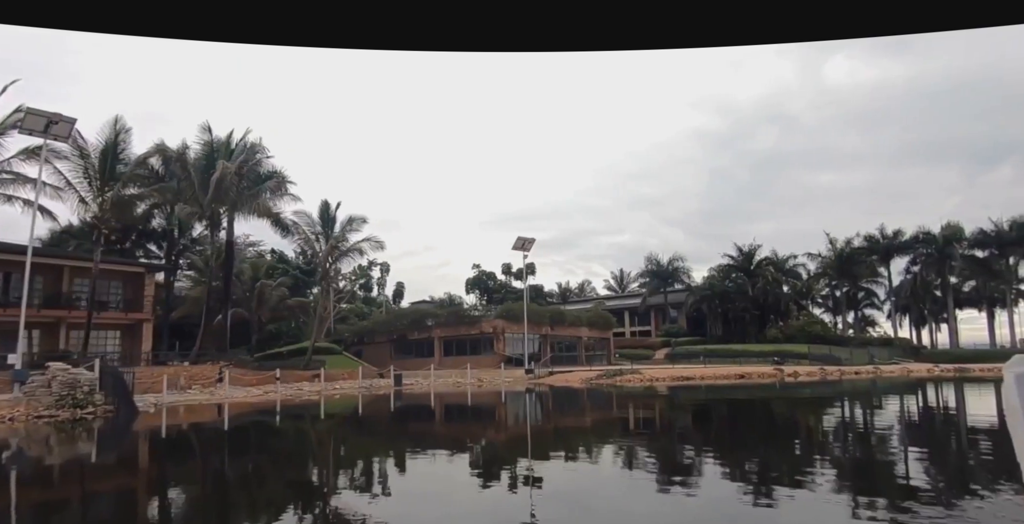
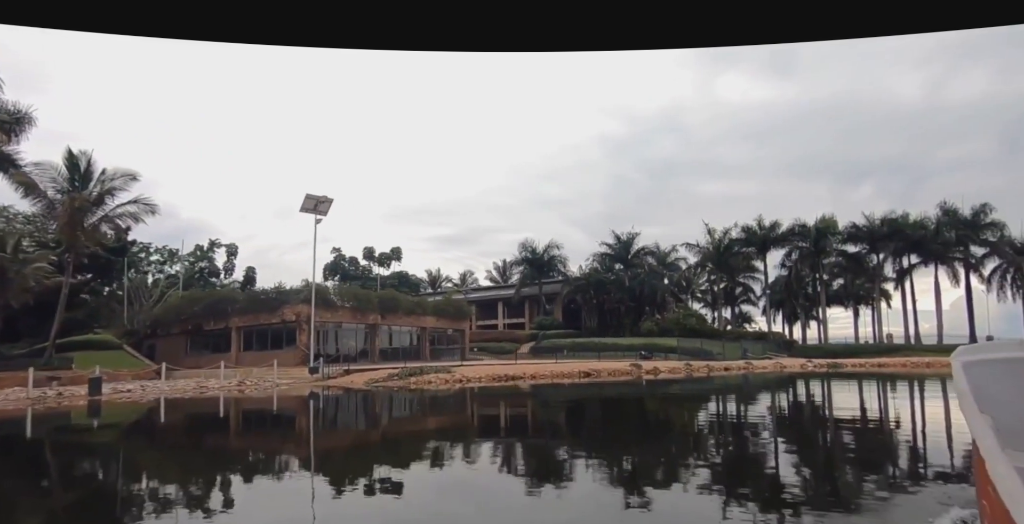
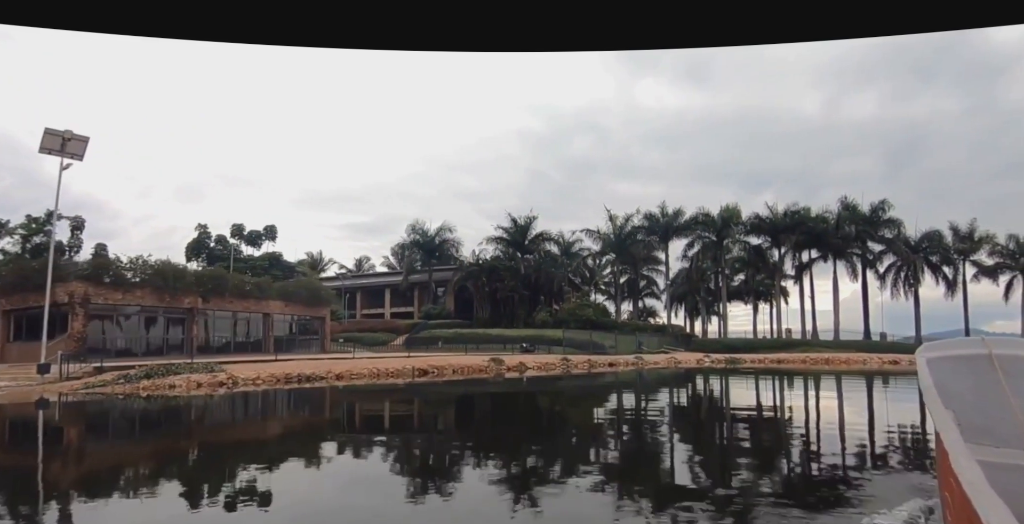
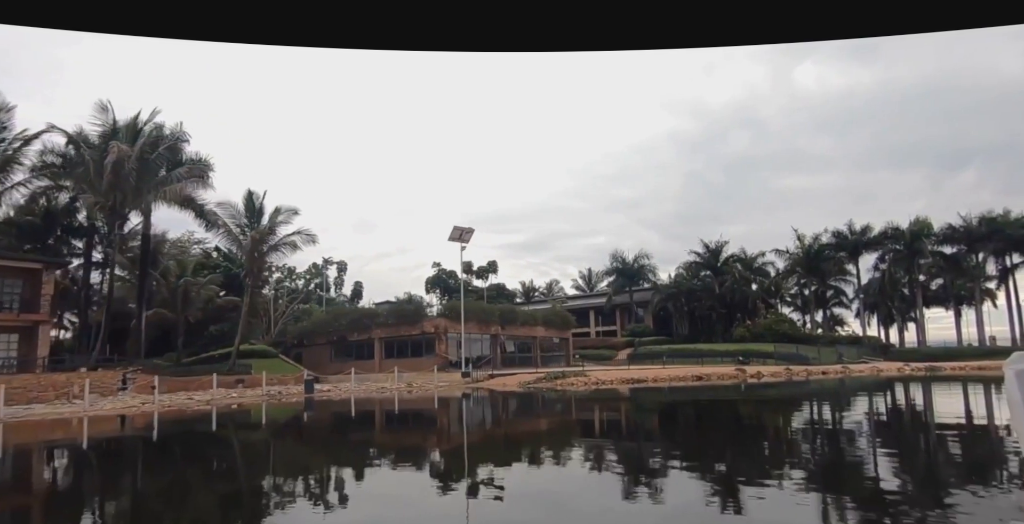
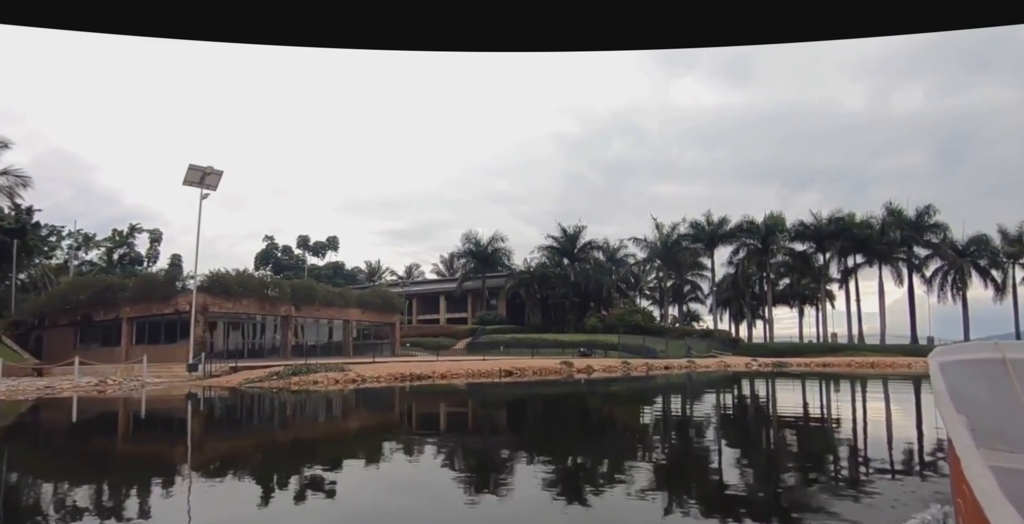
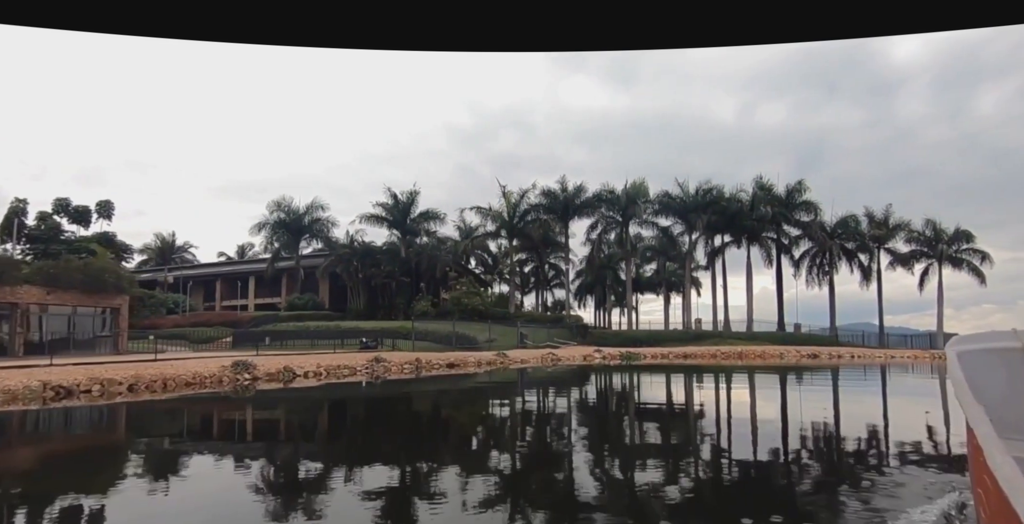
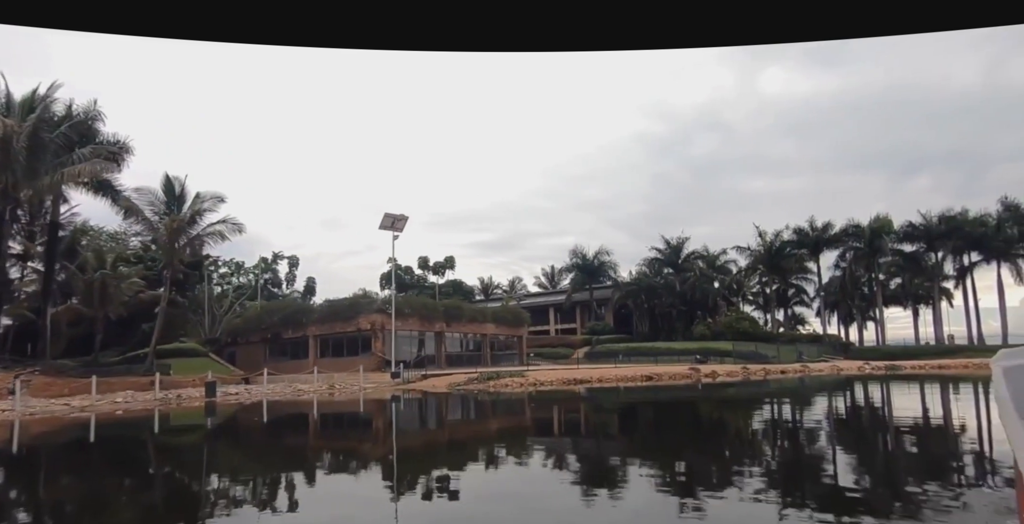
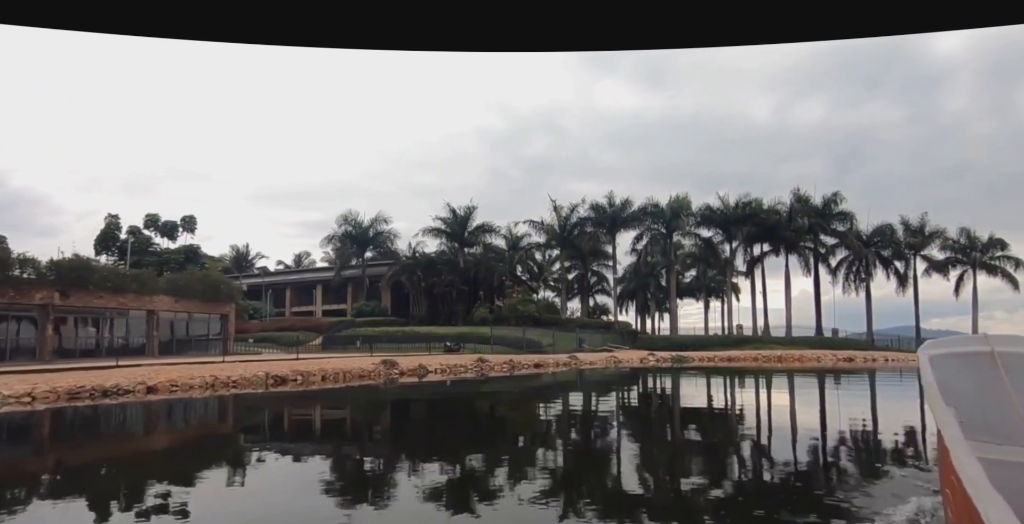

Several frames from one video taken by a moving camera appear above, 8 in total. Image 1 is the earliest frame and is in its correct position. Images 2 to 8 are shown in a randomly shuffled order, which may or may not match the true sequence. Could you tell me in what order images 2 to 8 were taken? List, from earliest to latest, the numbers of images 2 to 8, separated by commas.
4, 7, 2, 5, 3, 8, 6
